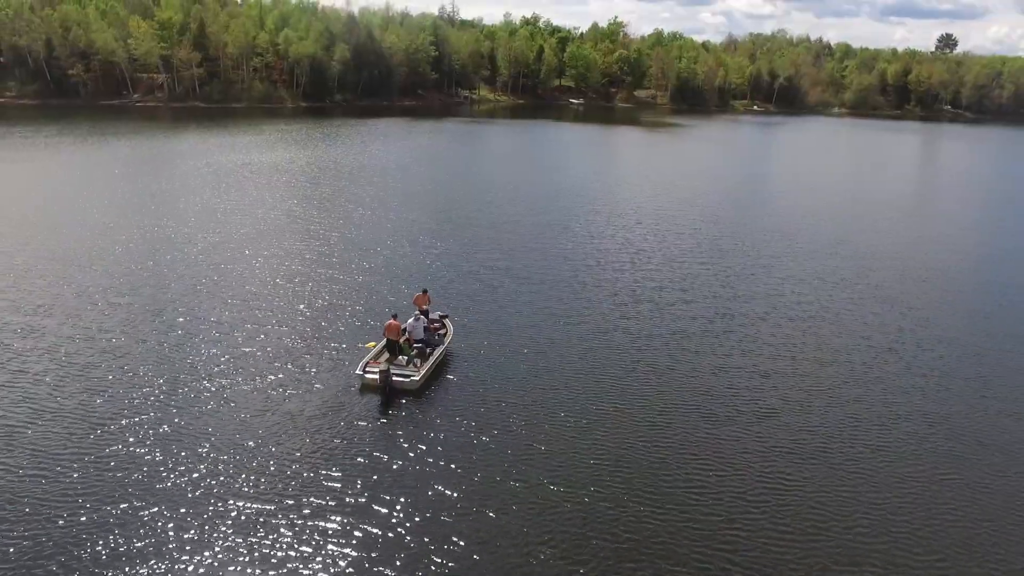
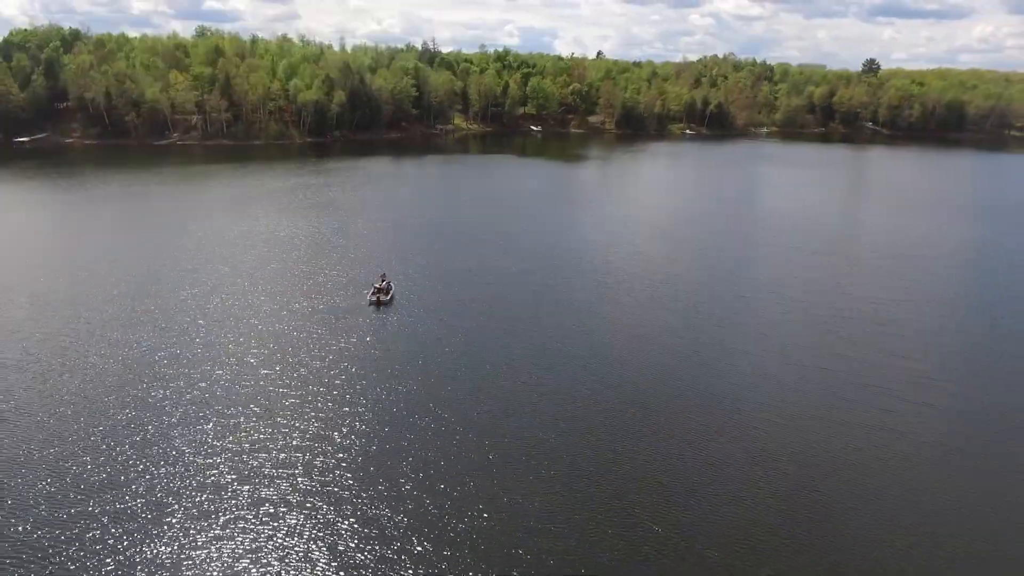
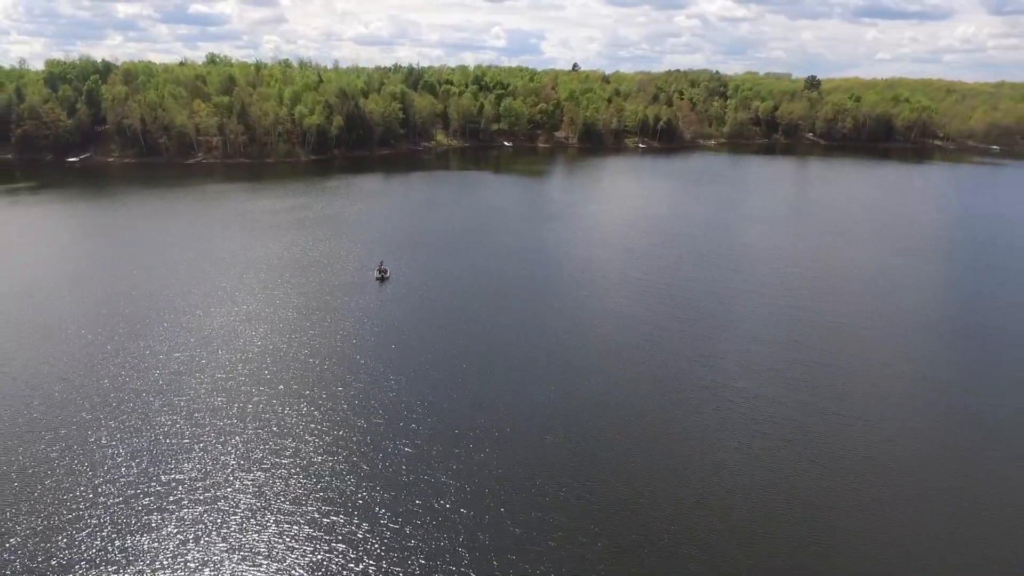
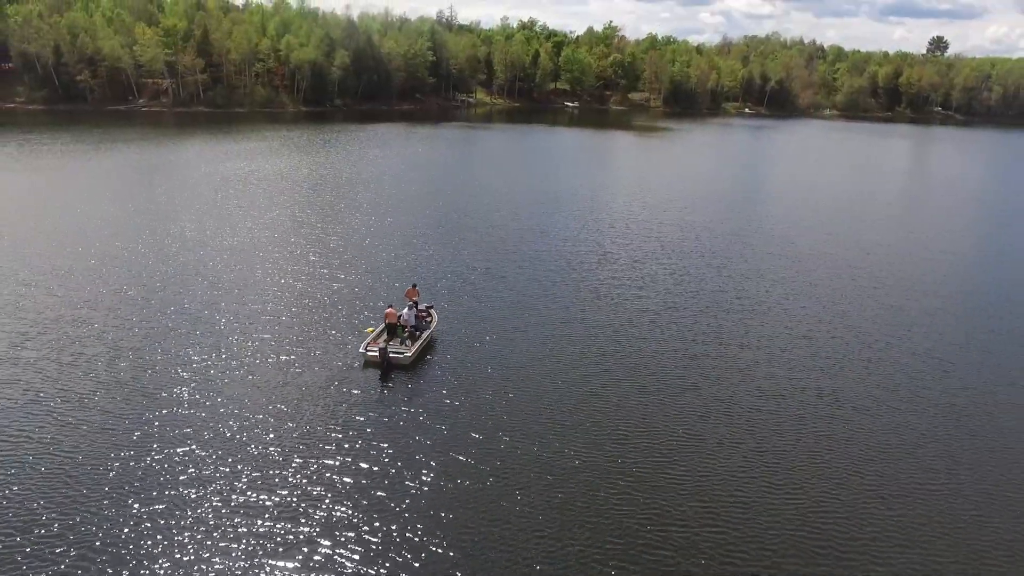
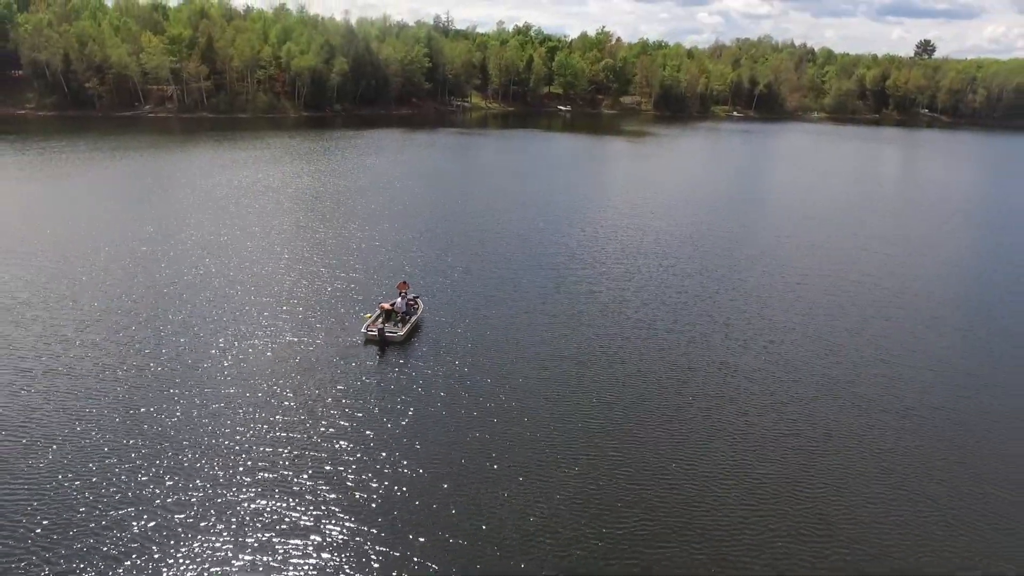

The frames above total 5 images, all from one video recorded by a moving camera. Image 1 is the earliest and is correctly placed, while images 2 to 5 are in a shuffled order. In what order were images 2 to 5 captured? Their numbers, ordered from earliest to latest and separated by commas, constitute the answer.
4, 5, 2, 3
